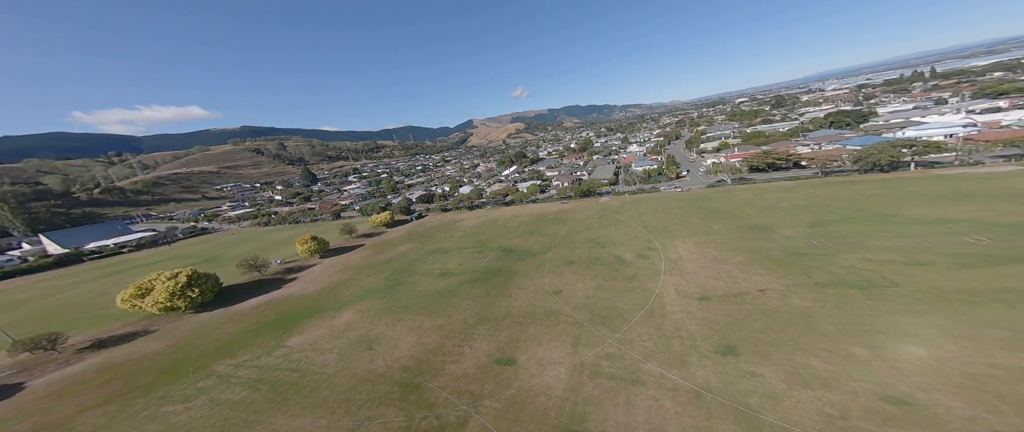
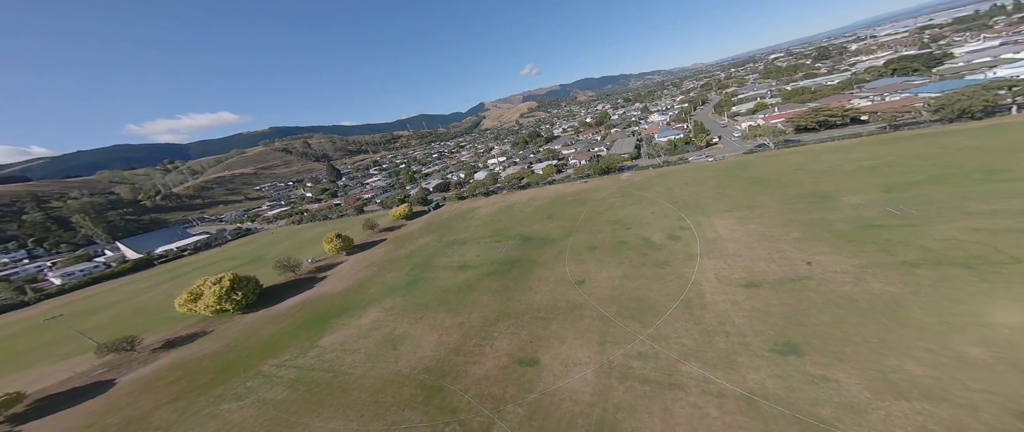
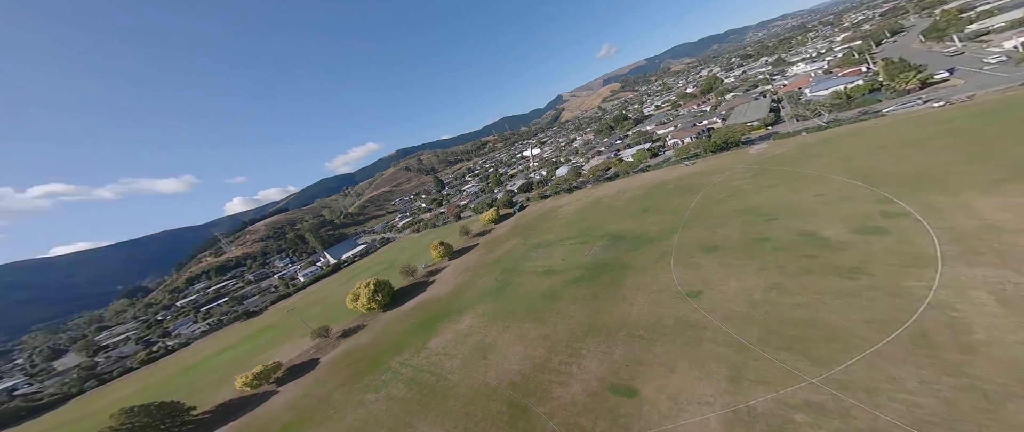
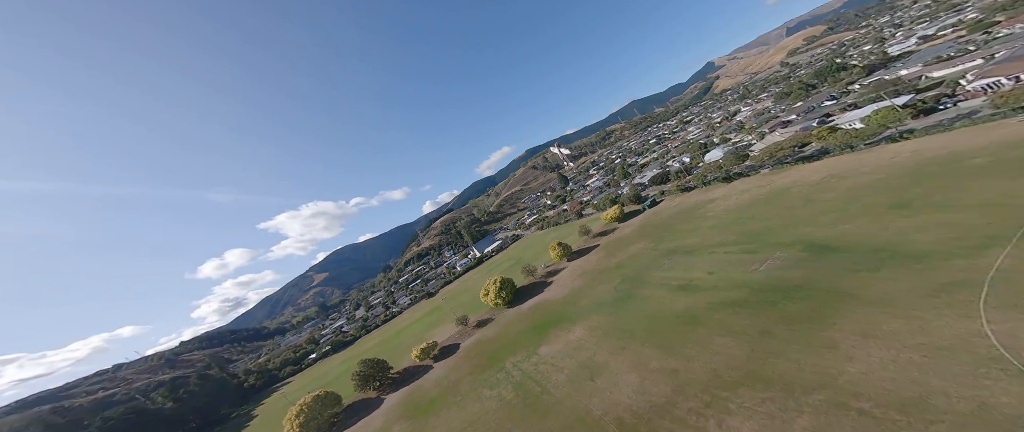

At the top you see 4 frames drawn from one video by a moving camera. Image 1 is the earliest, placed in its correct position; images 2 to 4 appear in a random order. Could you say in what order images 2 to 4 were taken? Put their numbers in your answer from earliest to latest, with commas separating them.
2, 3, 4
